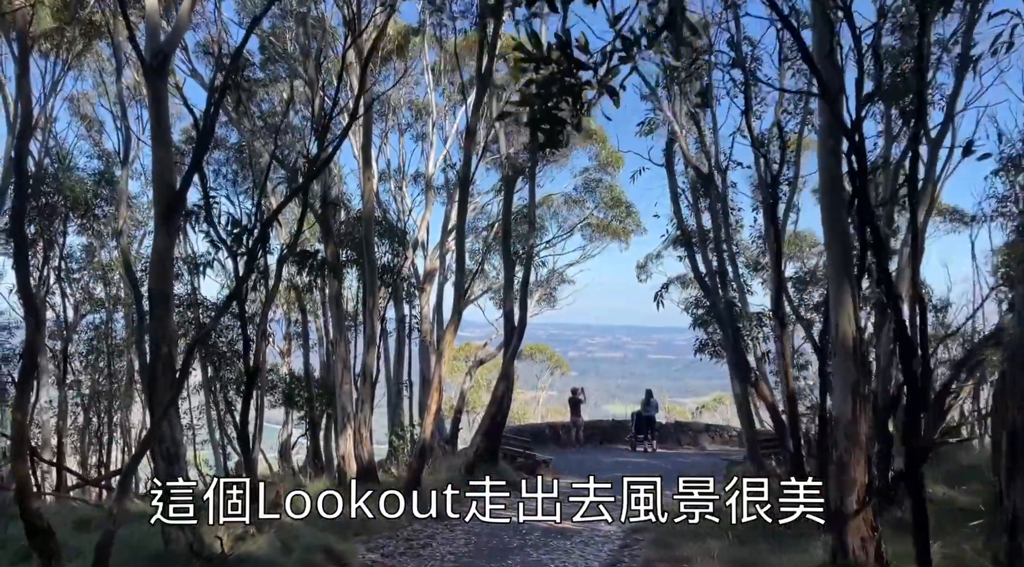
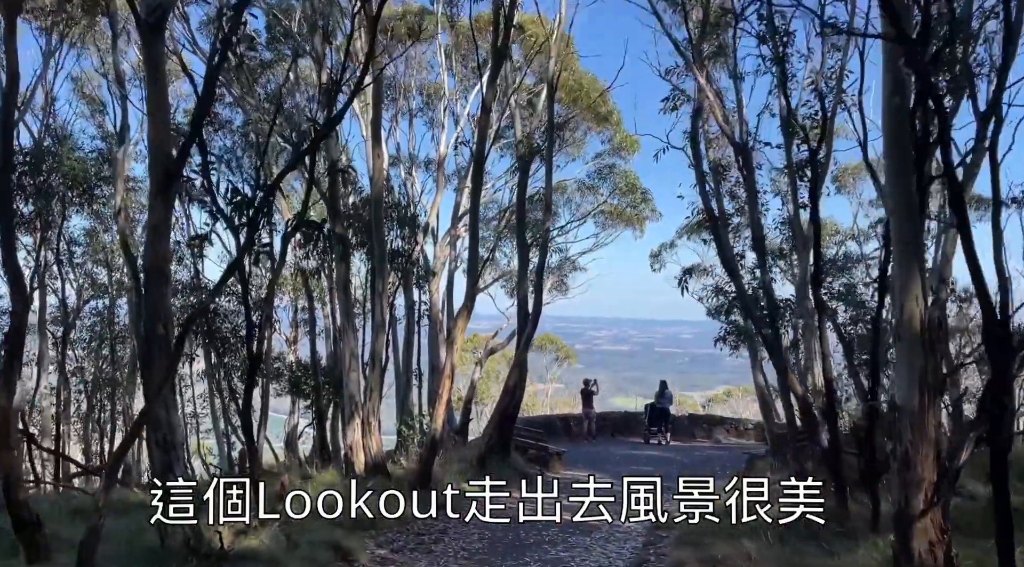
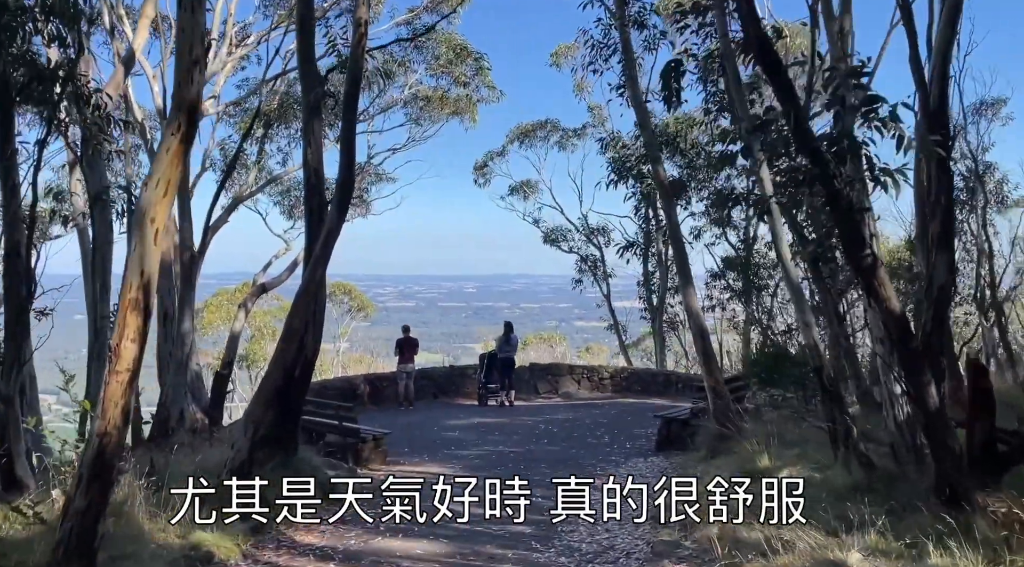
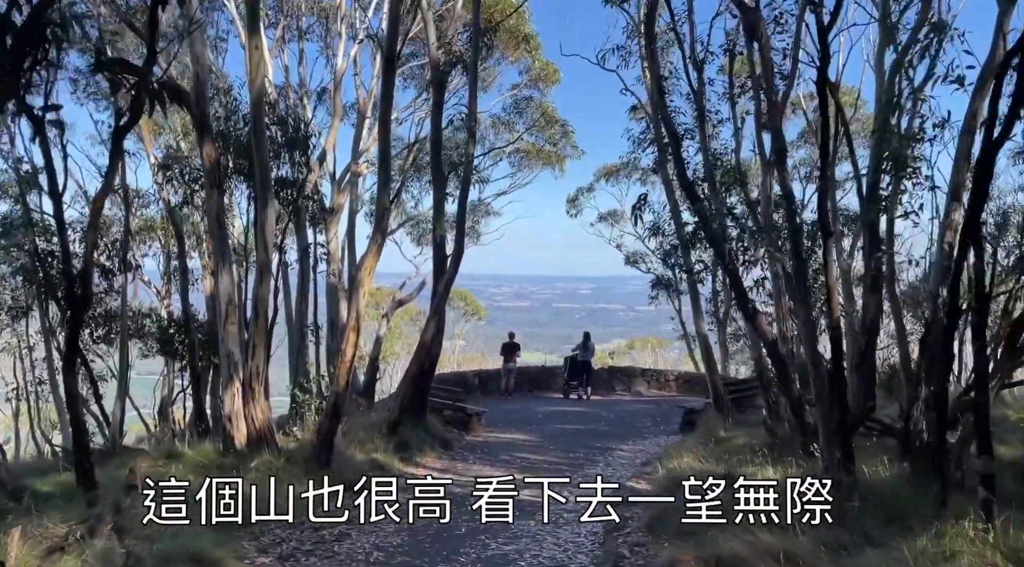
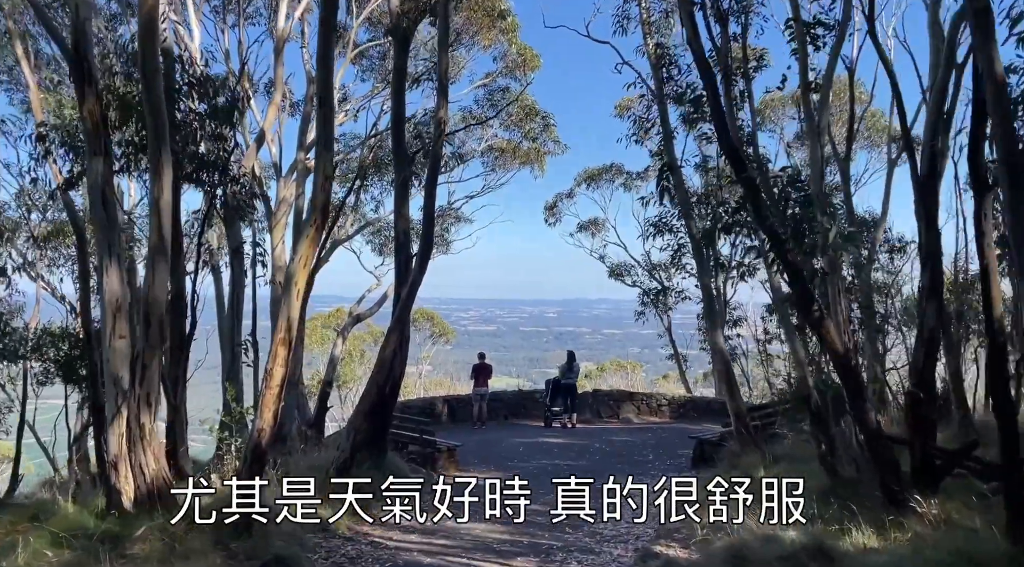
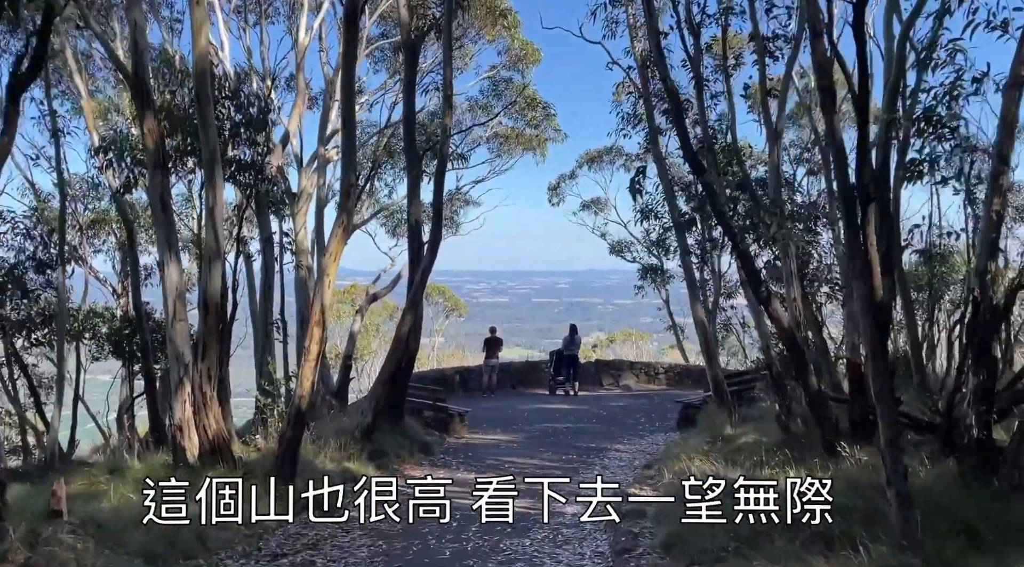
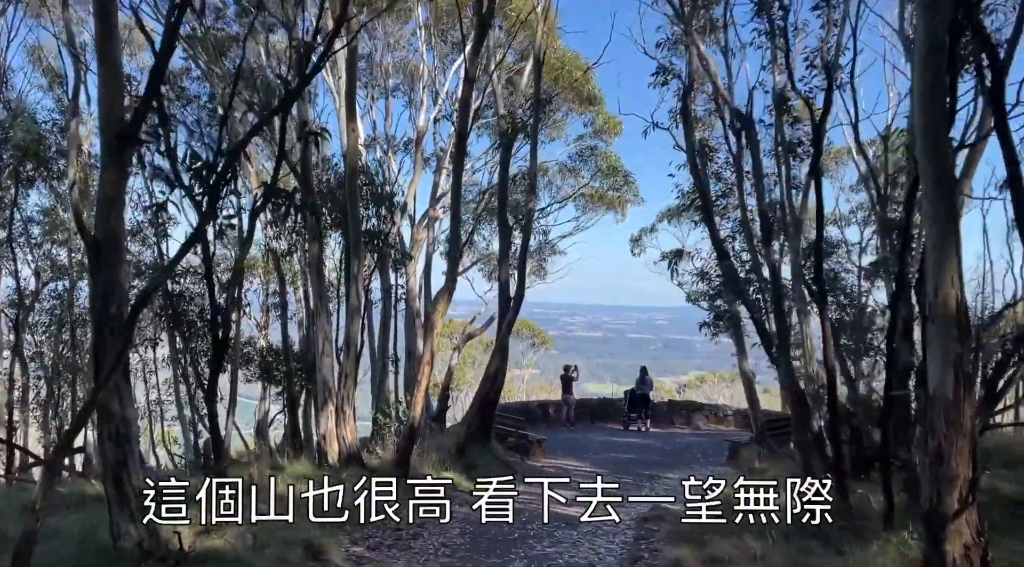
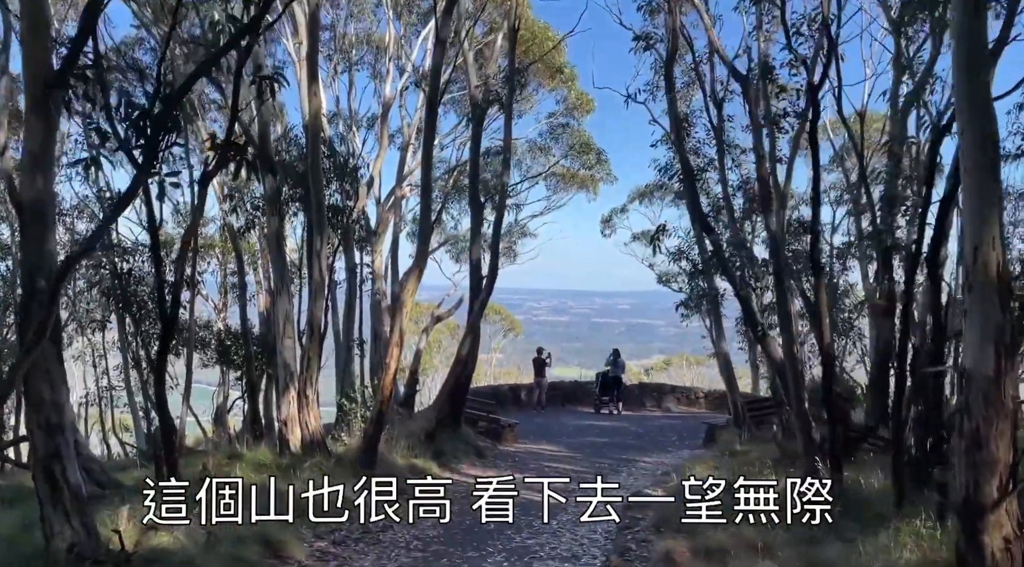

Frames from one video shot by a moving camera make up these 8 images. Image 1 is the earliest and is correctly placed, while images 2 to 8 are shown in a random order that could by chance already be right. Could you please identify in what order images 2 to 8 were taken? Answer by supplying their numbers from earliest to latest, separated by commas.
2, 7, 8, 4, 6, 5, 3
